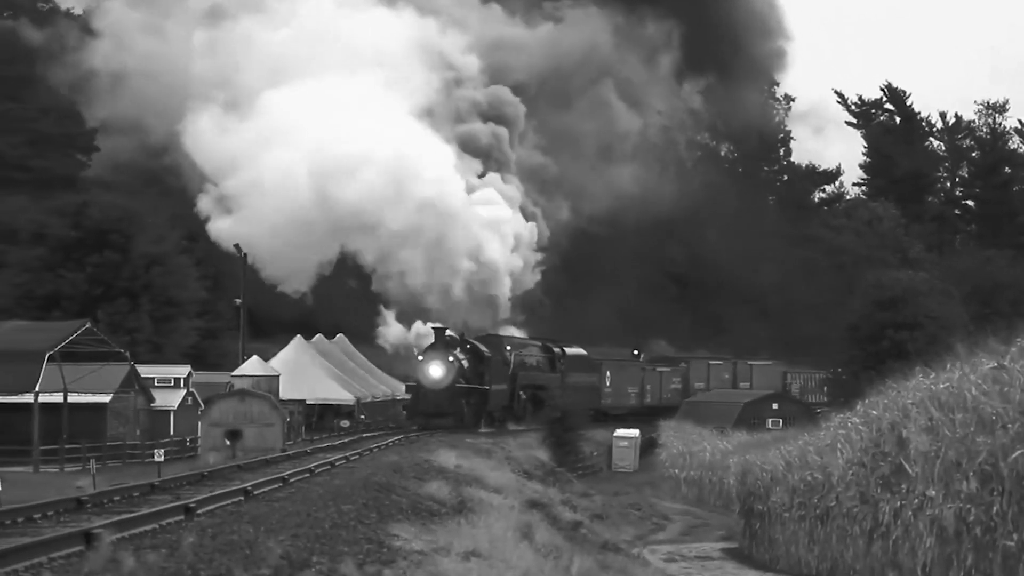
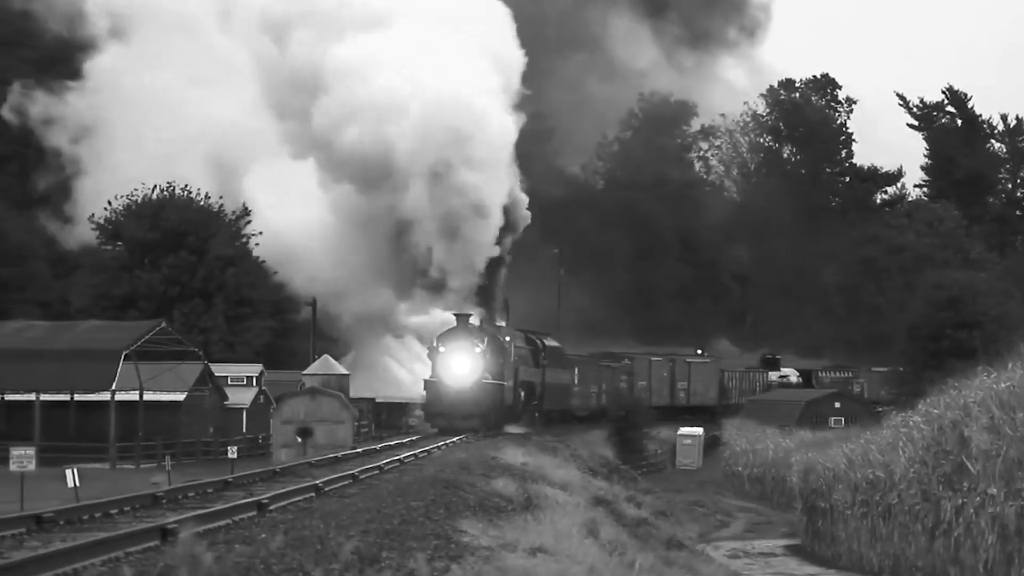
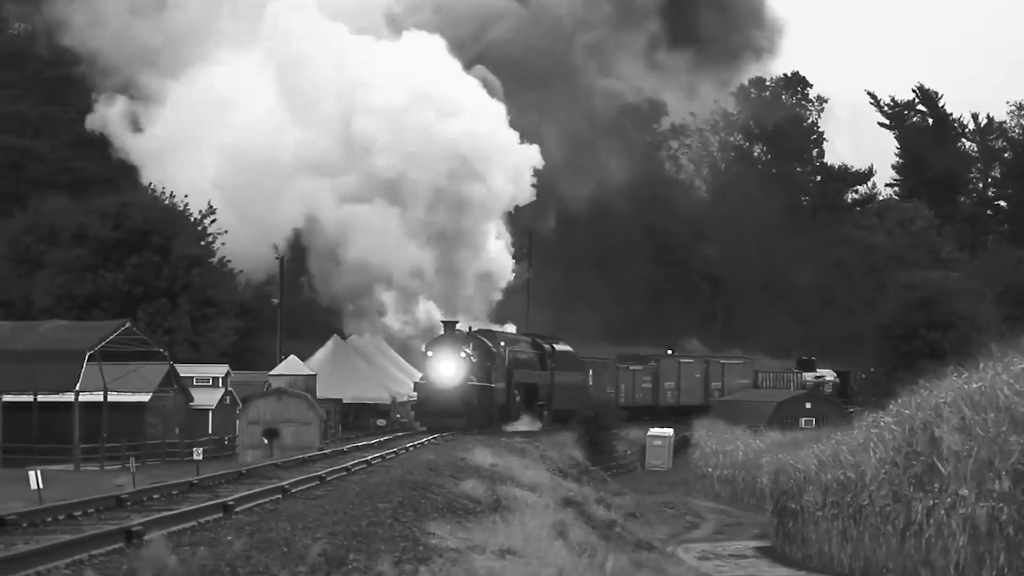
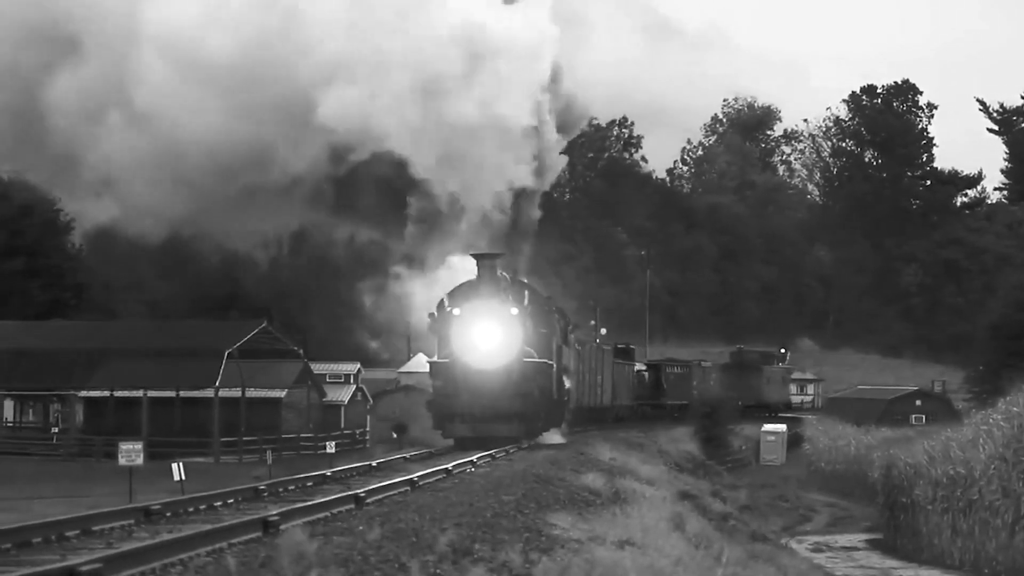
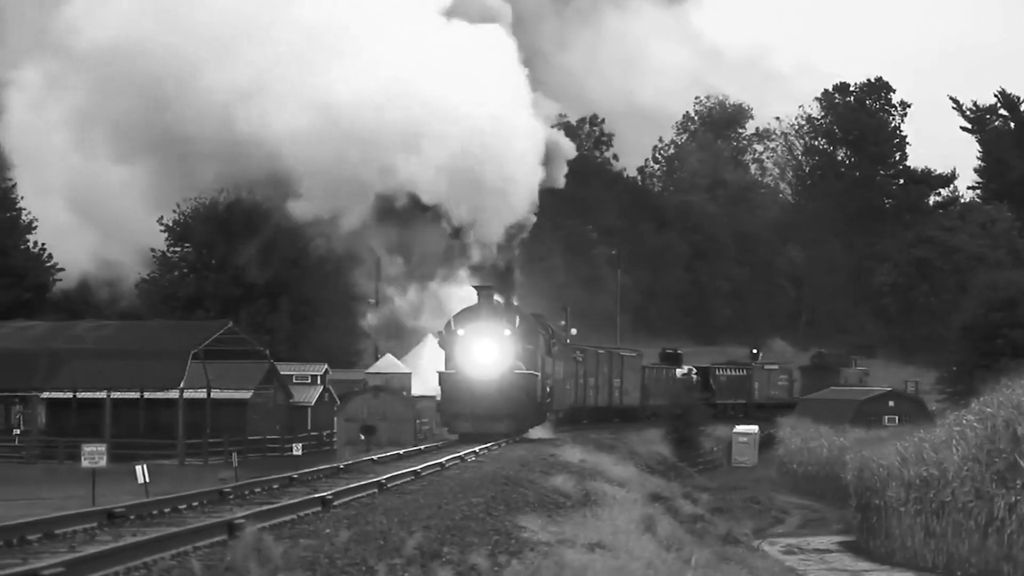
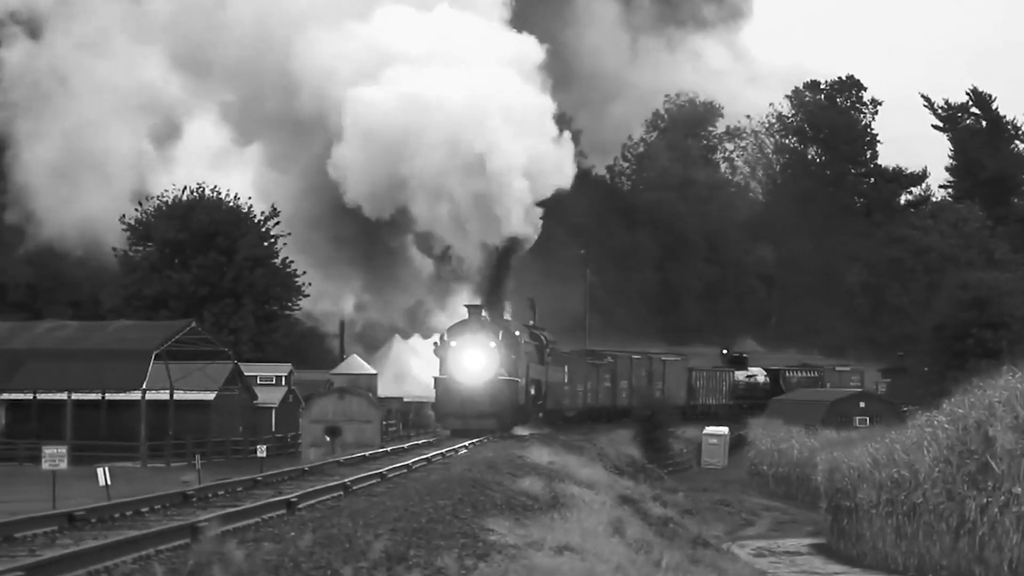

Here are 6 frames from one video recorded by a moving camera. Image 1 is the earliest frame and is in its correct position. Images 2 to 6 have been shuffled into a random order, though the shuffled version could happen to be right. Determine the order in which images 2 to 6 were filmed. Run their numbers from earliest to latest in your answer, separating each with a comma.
3, 2, 6, 5, 4
